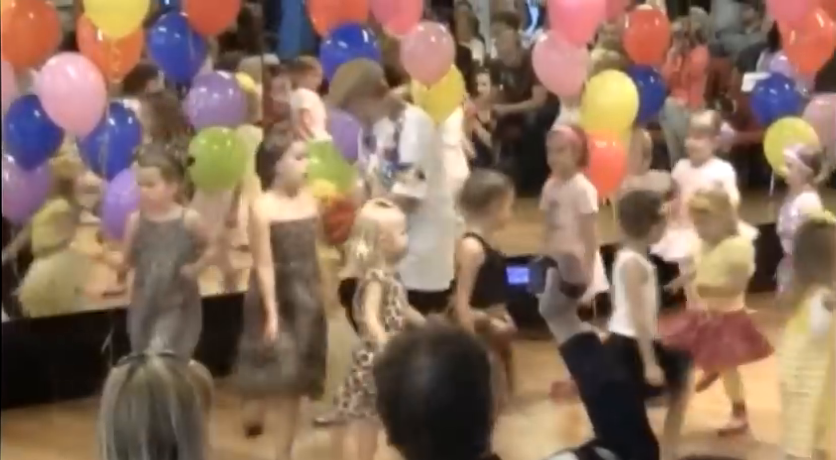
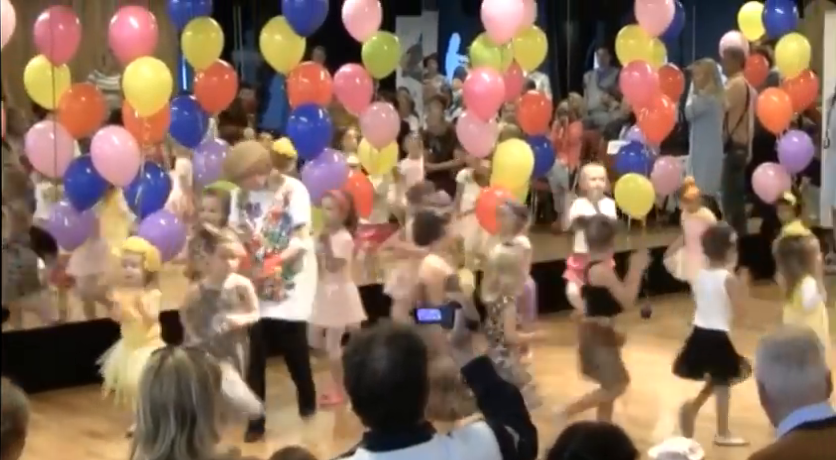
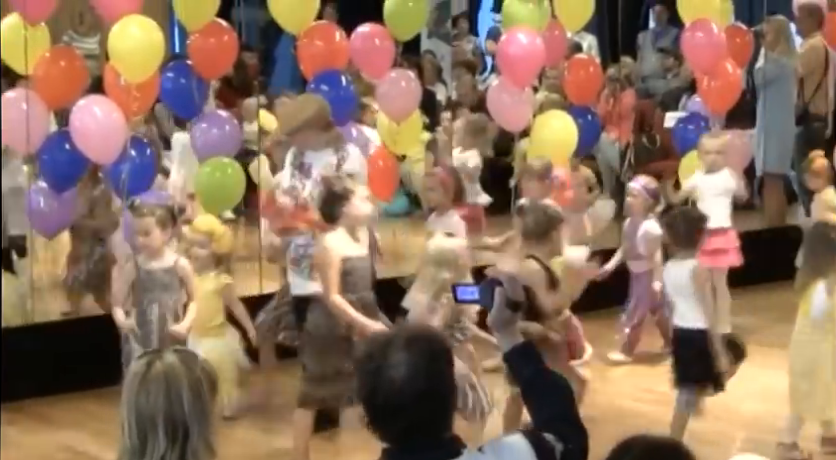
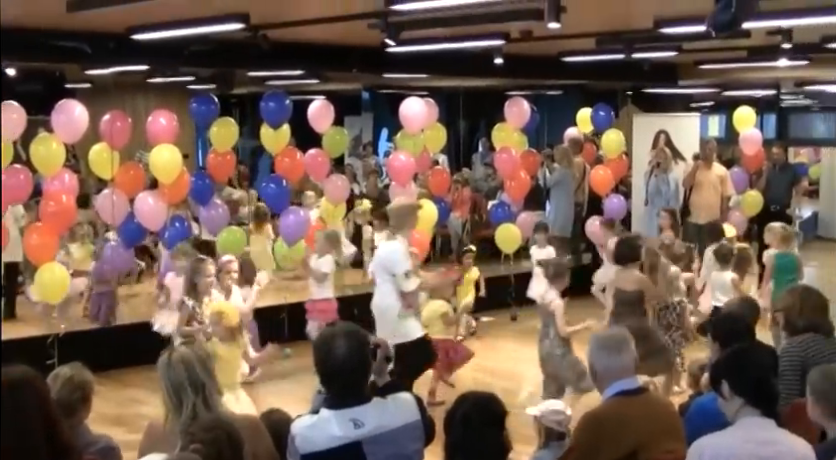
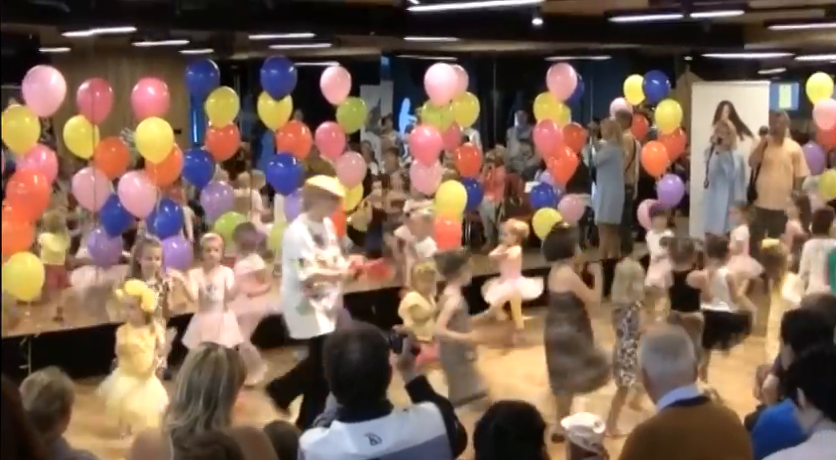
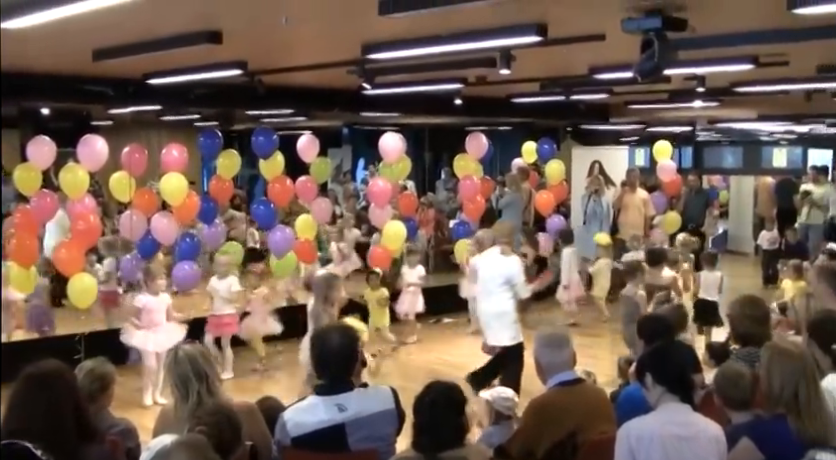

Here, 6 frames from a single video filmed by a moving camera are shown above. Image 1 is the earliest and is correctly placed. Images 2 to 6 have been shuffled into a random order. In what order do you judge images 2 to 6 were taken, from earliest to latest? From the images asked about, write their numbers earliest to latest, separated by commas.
3, 2, 5, 4, 6
